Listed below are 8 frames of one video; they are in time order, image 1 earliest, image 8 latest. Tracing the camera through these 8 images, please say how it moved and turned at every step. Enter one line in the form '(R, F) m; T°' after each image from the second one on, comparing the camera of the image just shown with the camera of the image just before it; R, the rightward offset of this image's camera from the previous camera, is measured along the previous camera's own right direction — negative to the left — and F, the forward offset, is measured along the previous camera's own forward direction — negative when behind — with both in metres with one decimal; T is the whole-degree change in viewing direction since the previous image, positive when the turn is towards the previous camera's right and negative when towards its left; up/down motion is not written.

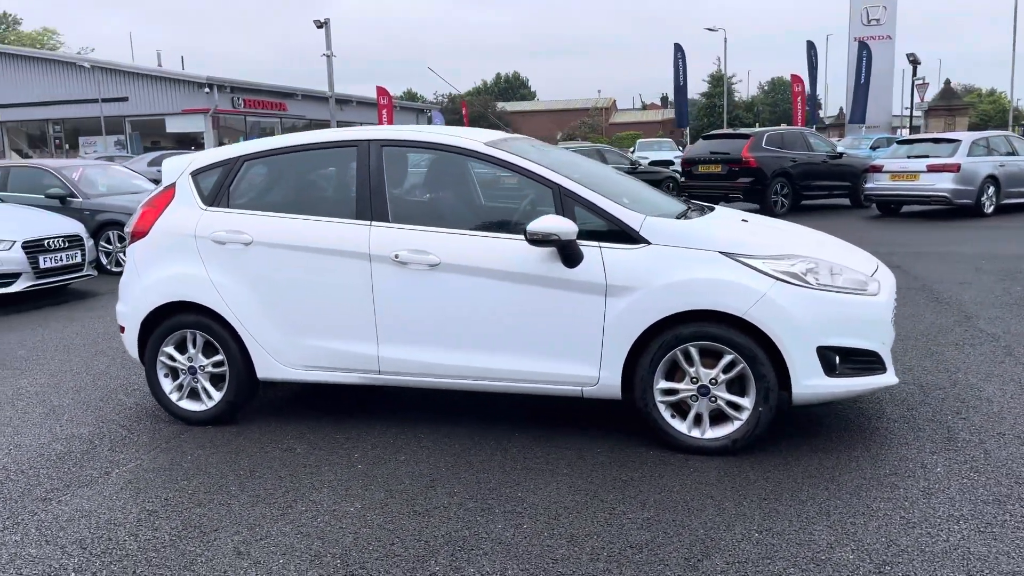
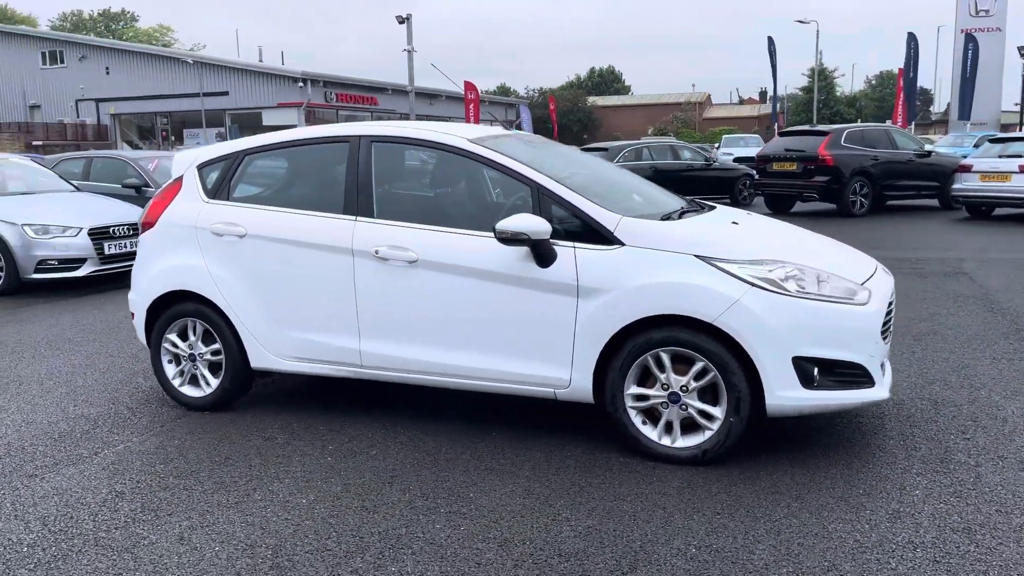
(+0.6, +0.1) m; -6°
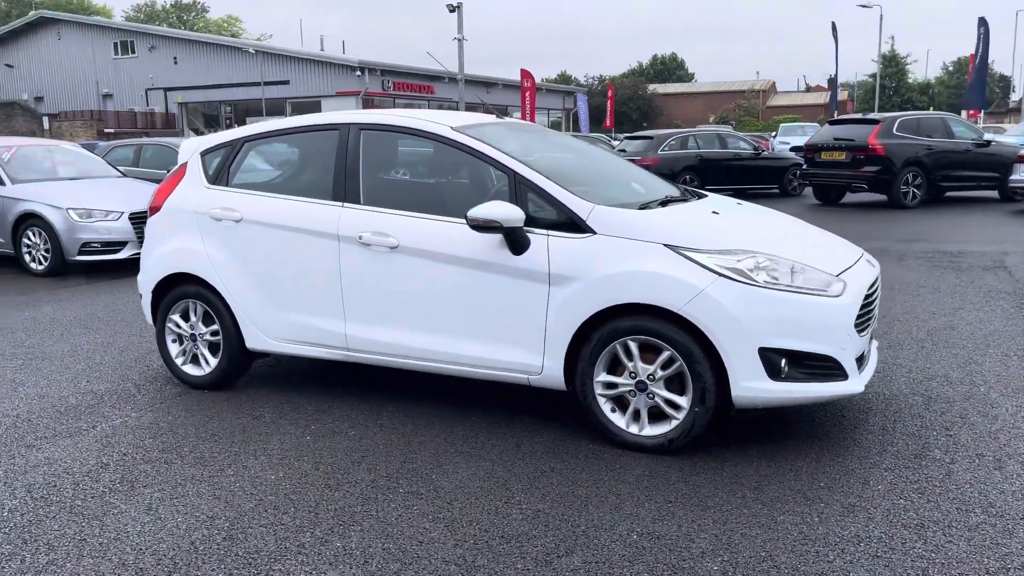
(+0.4, 0.0) m; -4°
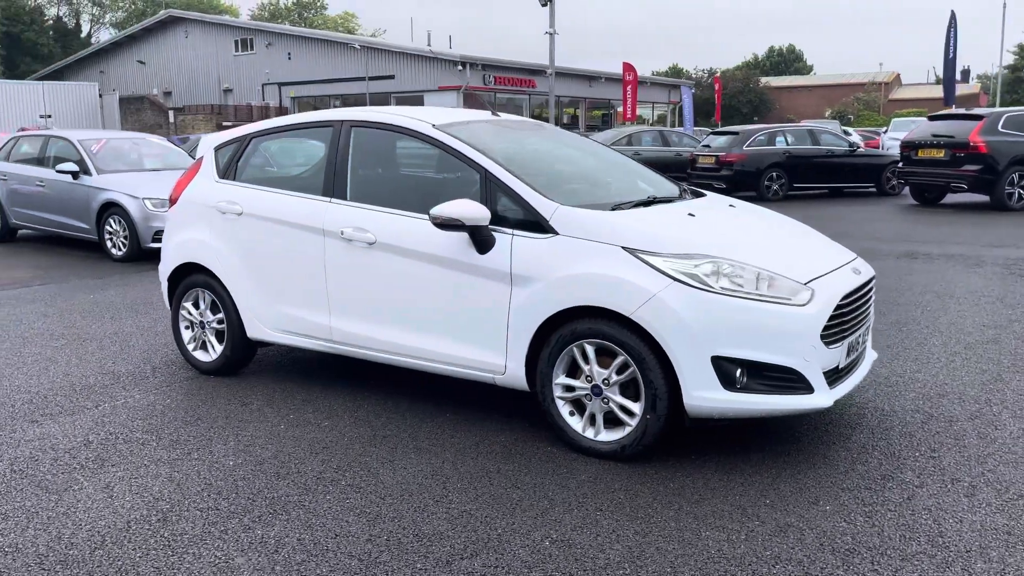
(+0.7, +0.1) m; -7°
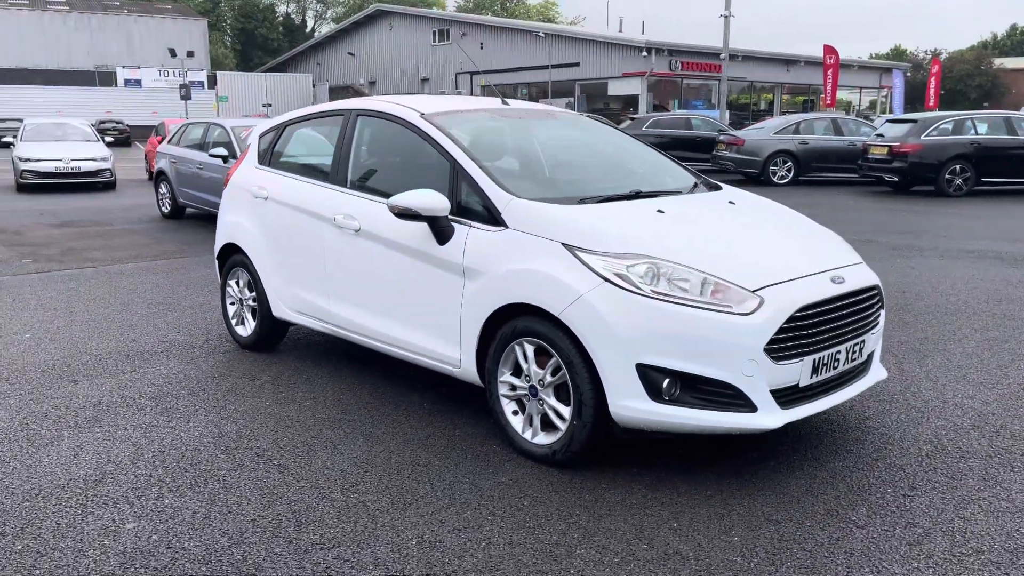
(+1.1, +0.2) m; -13°
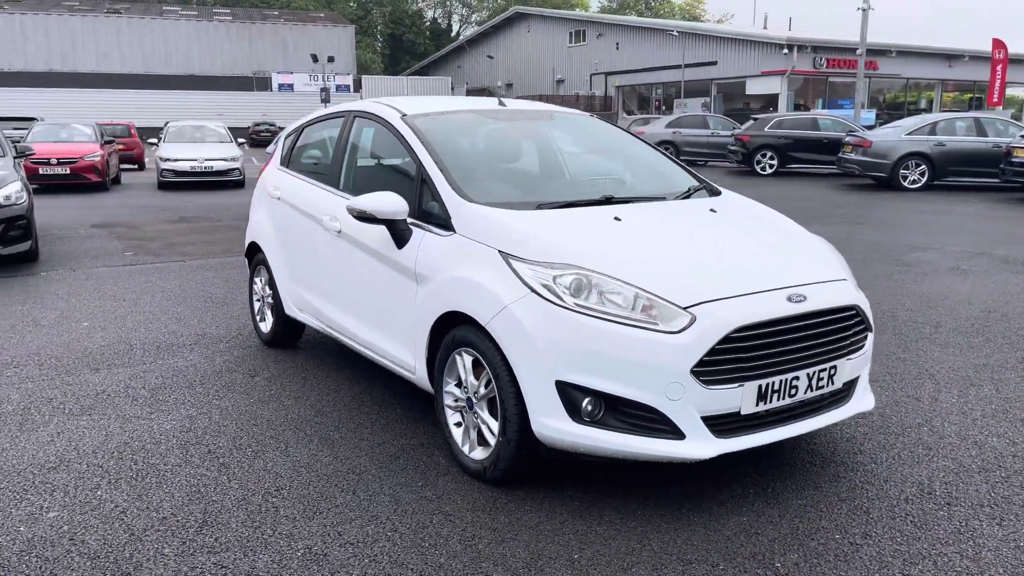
(+0.8, +0.2) m; -10°
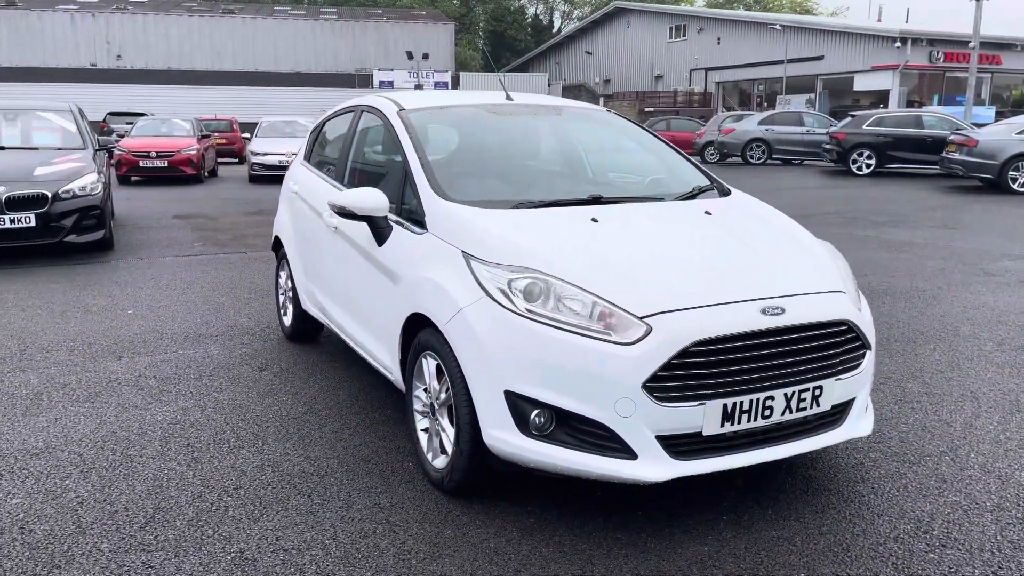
(+0.5, +0.2) m; -7°
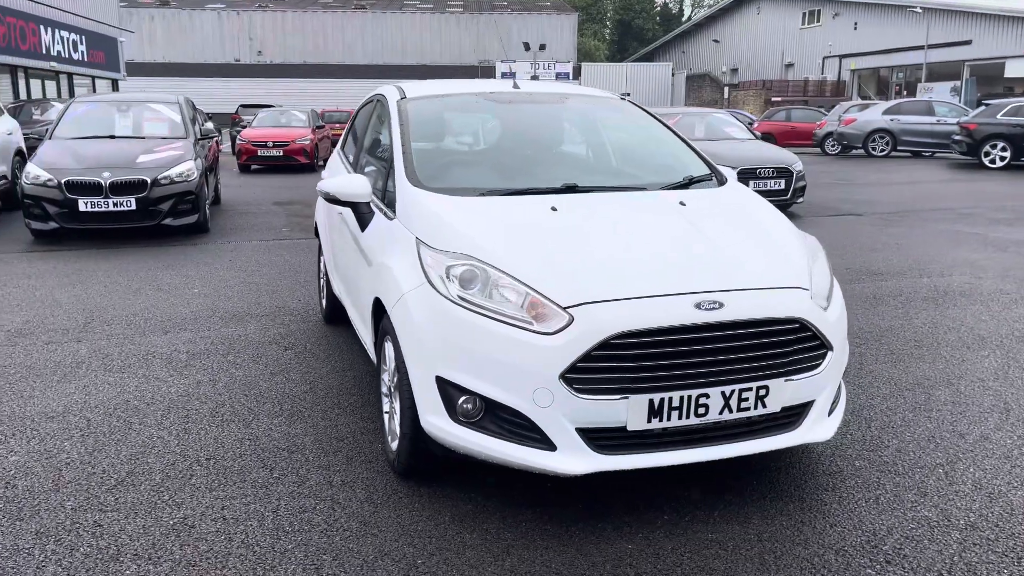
(+0.7, +0.1) m; -9°
